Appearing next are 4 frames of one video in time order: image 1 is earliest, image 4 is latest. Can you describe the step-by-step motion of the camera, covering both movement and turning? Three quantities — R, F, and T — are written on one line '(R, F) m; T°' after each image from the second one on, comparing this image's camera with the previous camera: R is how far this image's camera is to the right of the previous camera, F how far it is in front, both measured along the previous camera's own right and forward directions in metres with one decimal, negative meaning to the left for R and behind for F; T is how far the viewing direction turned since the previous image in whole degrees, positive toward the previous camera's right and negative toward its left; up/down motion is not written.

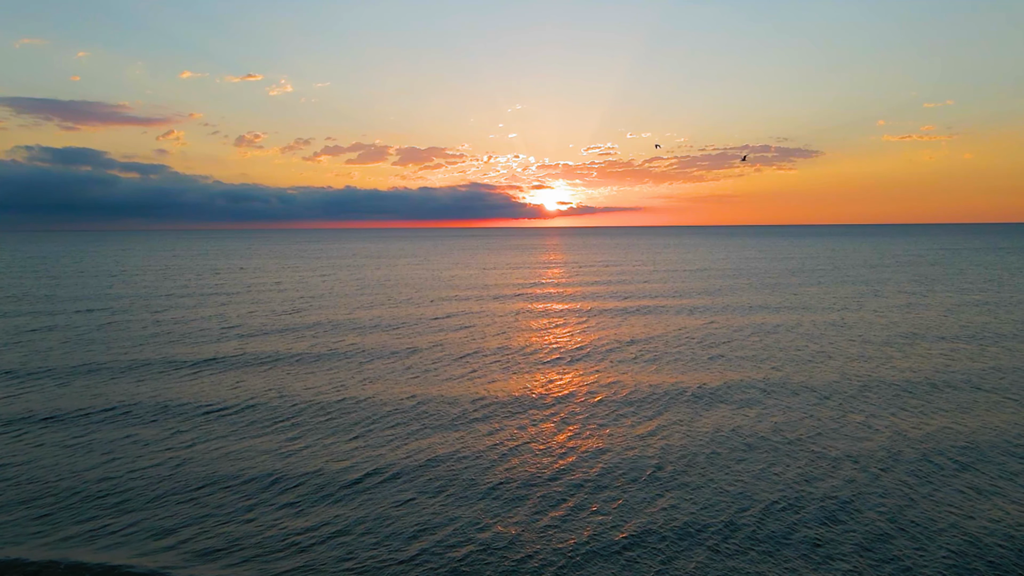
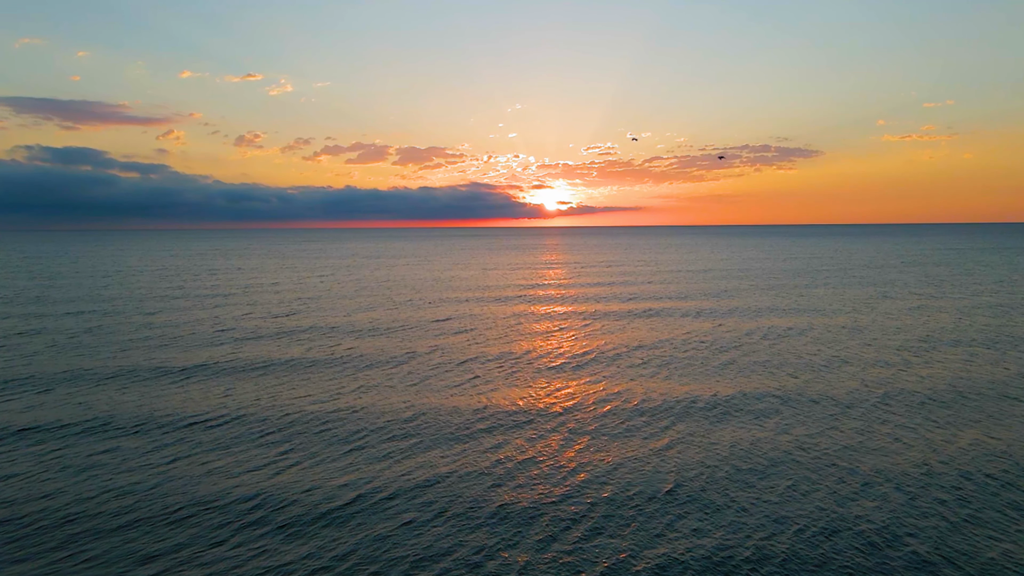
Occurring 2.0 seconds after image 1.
(-0.3, +1.6) m; 0°
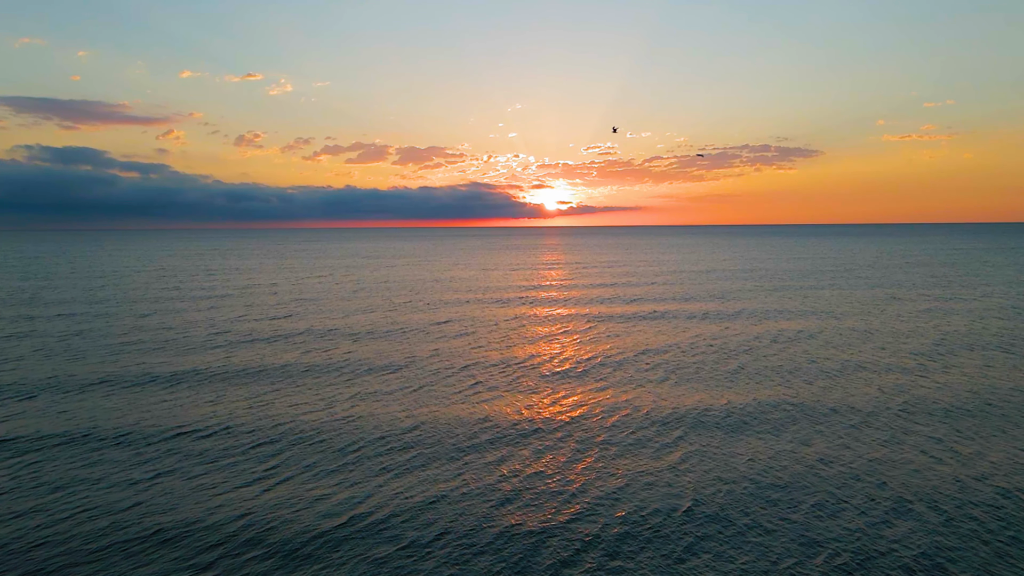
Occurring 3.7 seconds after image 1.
(-0.2, +1.4) m; 0°
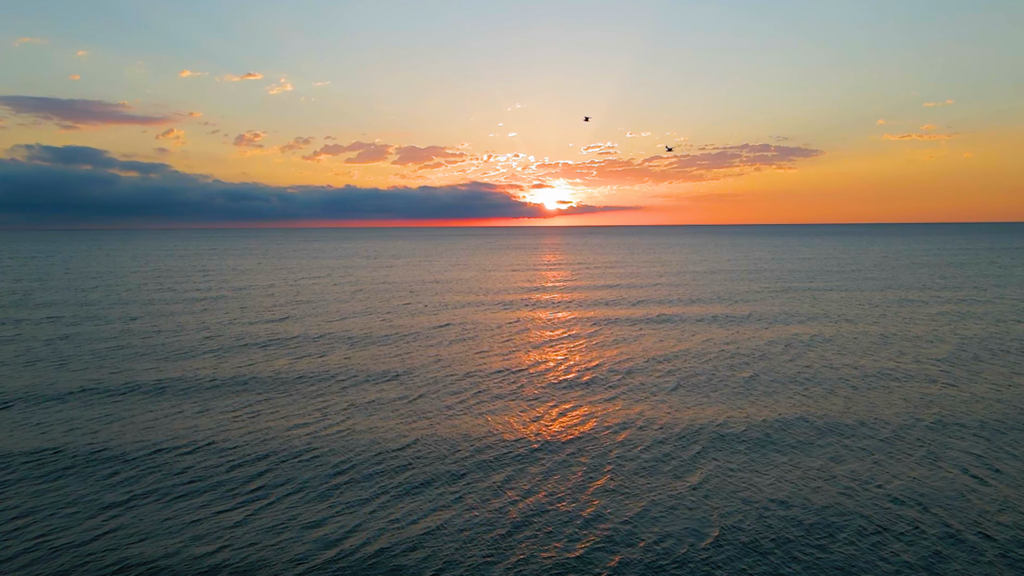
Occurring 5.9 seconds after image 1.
(-0.3, +1.9) m; 0°
